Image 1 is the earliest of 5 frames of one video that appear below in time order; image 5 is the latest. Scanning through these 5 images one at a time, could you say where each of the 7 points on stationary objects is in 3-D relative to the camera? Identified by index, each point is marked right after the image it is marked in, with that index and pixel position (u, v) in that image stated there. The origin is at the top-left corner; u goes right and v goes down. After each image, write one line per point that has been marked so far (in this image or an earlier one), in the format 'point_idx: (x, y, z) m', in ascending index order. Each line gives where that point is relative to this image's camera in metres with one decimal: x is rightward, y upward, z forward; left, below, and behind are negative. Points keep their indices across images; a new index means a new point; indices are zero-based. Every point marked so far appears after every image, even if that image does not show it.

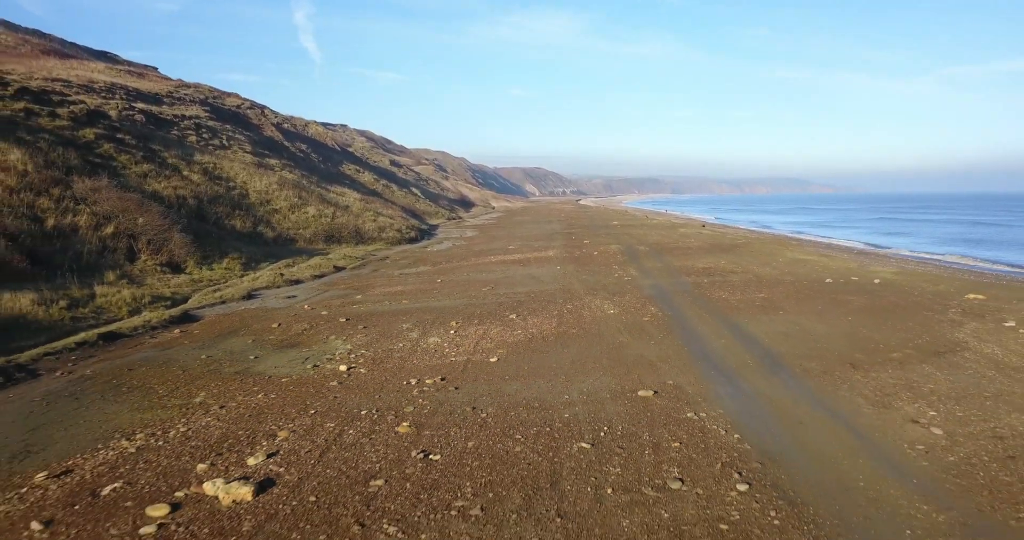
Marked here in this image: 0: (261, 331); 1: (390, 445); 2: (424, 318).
0: (-9.4, -2.3, +15.9) m
1: (-1.9, -2.8, +6.8) m
2: (-3.3, -1.8, +15.8) m
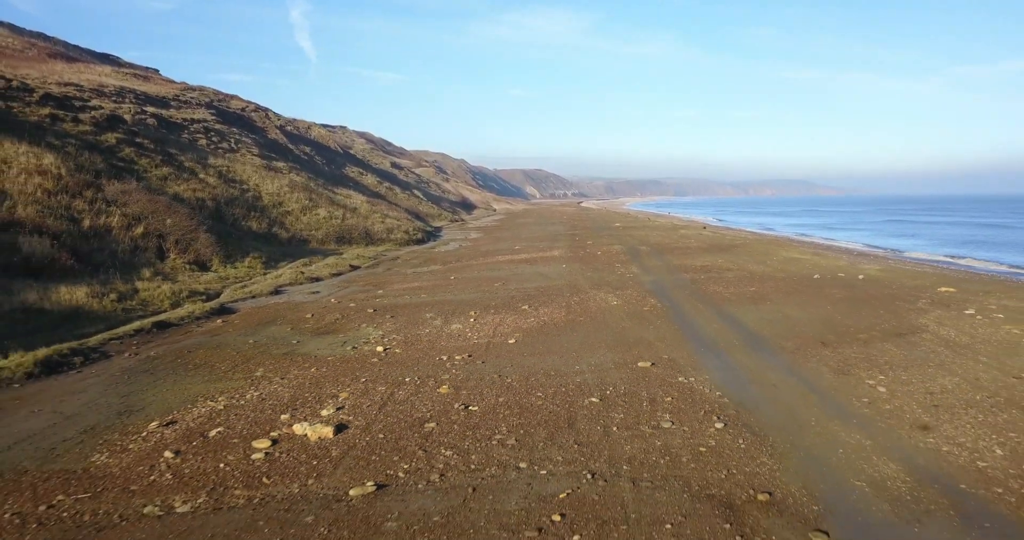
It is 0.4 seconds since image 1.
0: (-8.9, -2.1, +17.5) m
1: (-1.5, -2.5, +8.3) m
2: (-2.8, -1.6, +17.3) m
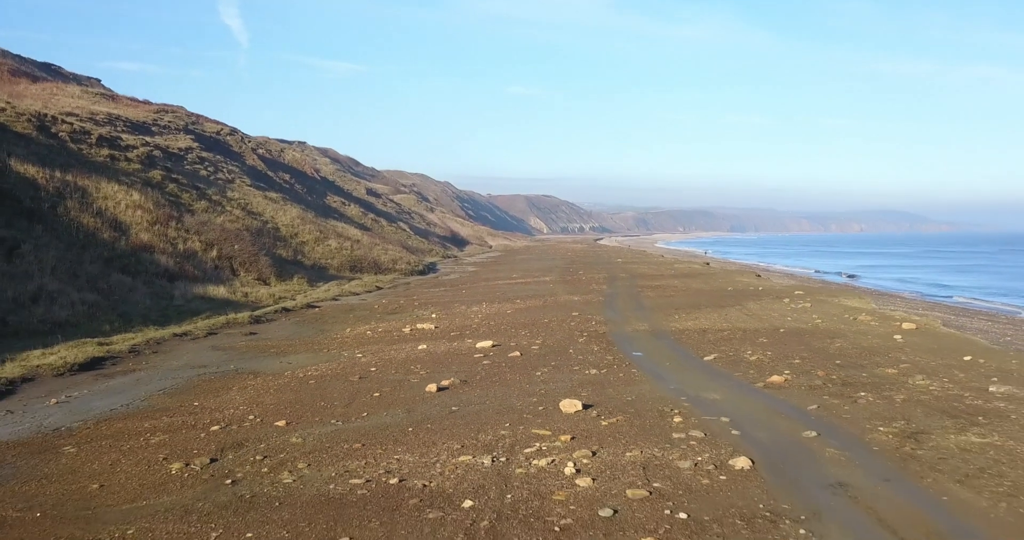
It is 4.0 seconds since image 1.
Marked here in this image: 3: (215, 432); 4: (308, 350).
0: (-9.1, -2.4, +27.2) m
1: (-1.6, -2.2, +18.1) m
2: (-3.0, -2.0, +27.2) m
3: (-4.0, -2.2, +5.9) m
4: (-6.2, -2.4, +12.9) m
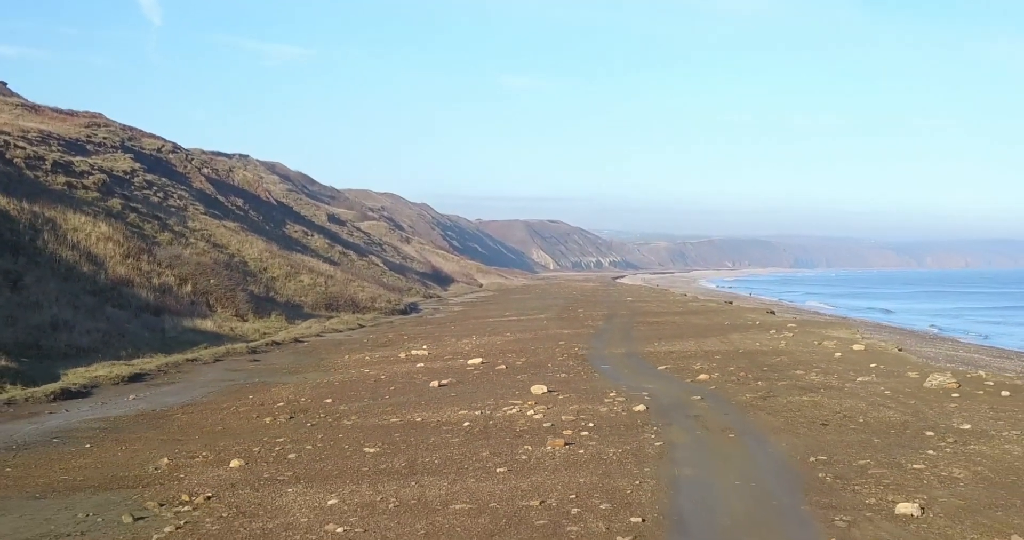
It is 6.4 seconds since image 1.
0: (-10.5, -4.9, +29.2) m
1: (-2.6, -3.8, +20.5) m
2: (-4.4, -4.5, +29.4) m
3: (-4.4, -2.6, +8.2) m
4: (-6.9, -3.5, +15.0) m
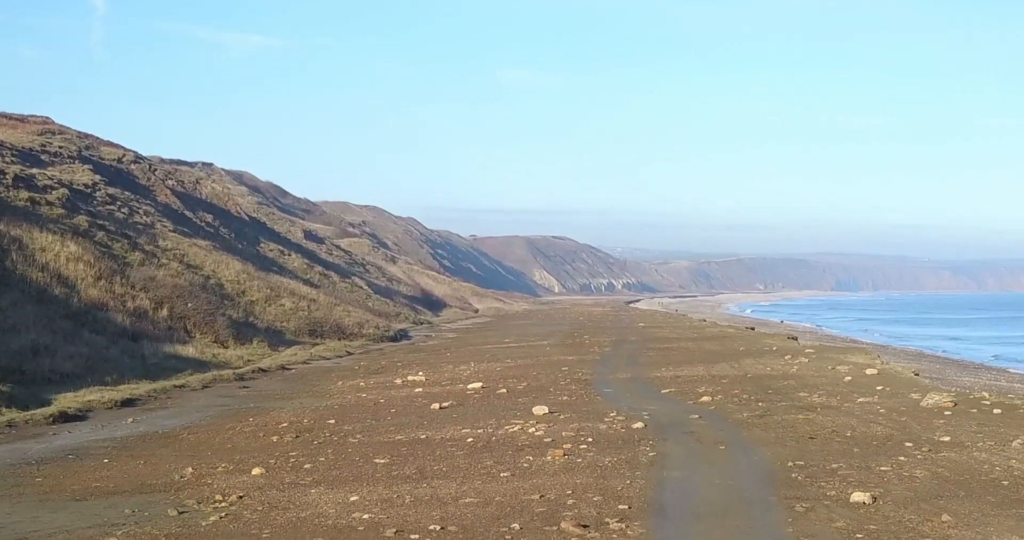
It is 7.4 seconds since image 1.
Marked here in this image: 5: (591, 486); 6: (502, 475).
0: (-11.2, -6.8, +29.0) m
1: (-3.0, -5.2, +20.6) m
2: (-5.1, -6.4, +29.5) m
3: (-4.5, -3.1, +8.4) m
4: (-7.2, -4.4, +15.1) m
5: (+0.9, -2.6, +4.9) m
6: (-0.1, -2.6, +5.2) m
